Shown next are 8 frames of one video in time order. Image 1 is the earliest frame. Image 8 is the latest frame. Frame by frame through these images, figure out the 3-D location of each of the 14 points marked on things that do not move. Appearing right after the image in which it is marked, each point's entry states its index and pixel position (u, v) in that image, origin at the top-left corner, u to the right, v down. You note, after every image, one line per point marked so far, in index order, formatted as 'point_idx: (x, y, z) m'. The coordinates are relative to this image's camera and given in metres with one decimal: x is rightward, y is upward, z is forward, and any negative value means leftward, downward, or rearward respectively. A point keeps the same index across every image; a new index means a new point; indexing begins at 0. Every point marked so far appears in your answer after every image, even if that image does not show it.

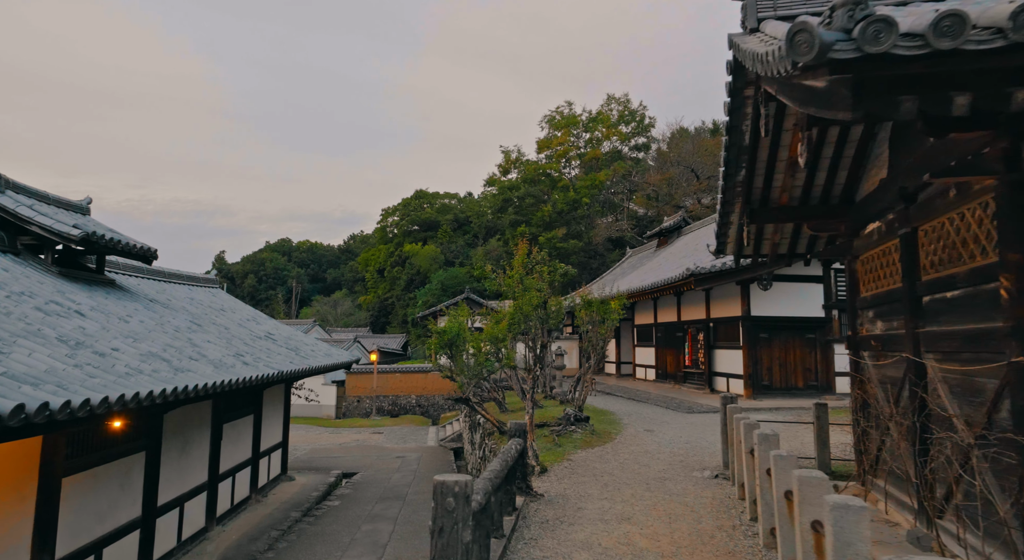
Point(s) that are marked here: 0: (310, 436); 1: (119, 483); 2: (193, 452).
0: (-5.8, -4.4, +17.5) m
1: (-3.7, -1.9, +5.8) m
2: (-3.8, -2.0, +7.3) m
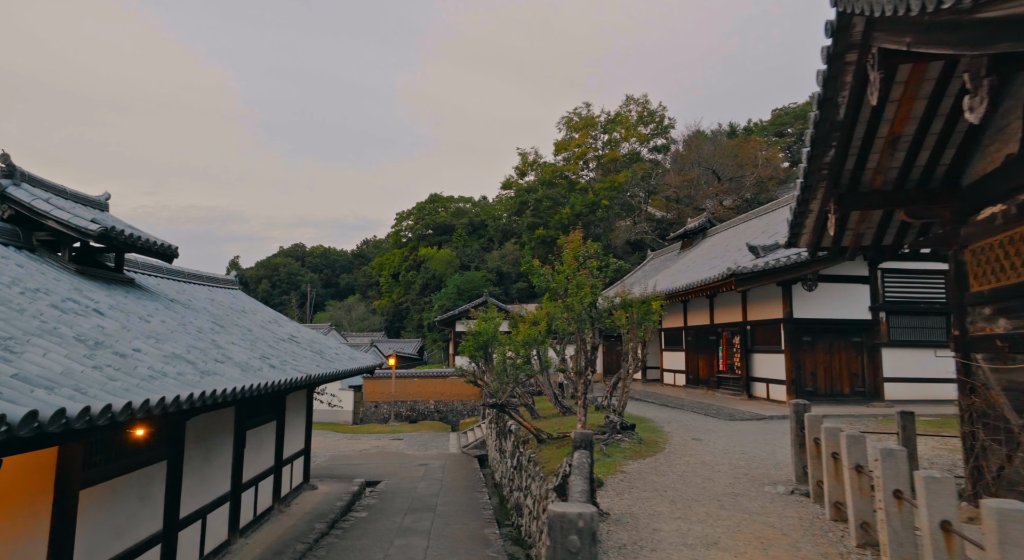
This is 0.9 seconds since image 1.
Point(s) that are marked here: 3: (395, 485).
0: (-5.1, -4.5, +17.1) m
1: (-3.3, -1.9, +5.4) m
2: (-3.3, -2.0, +6.9) m
3: (-2.1, -3.7, +11.2) m
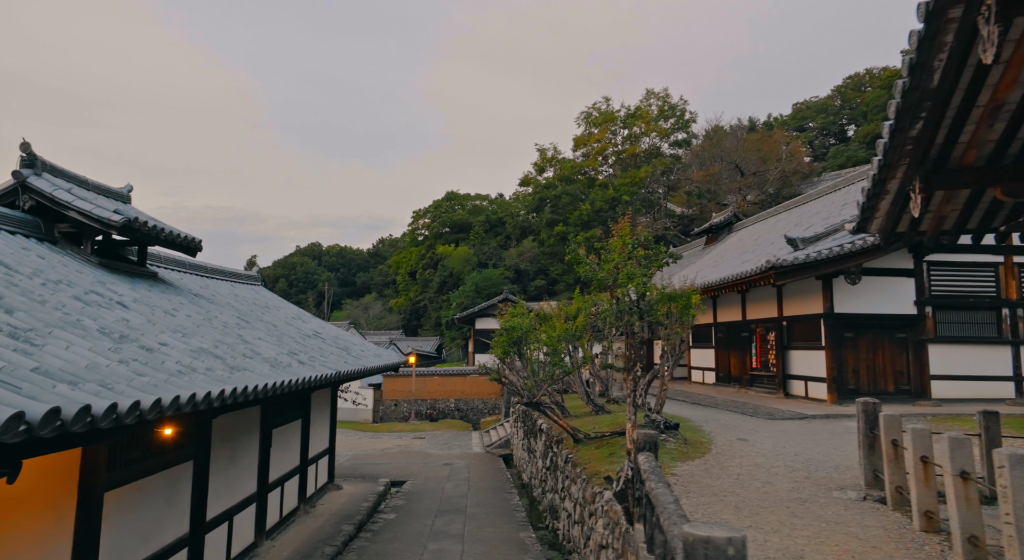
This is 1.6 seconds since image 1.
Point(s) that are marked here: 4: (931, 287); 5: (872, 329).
0: (-4.4, -4.4, +16.9) m
1: (-2.9, -1.8, +5.2) m
2: (-2.9, -1.9, +6.6) m
3: (-1.6, -3.6, +10.9) m
4: (+7.2, -0.1, +10.6) m
5: (+6.2, -0.8, +10.6) m
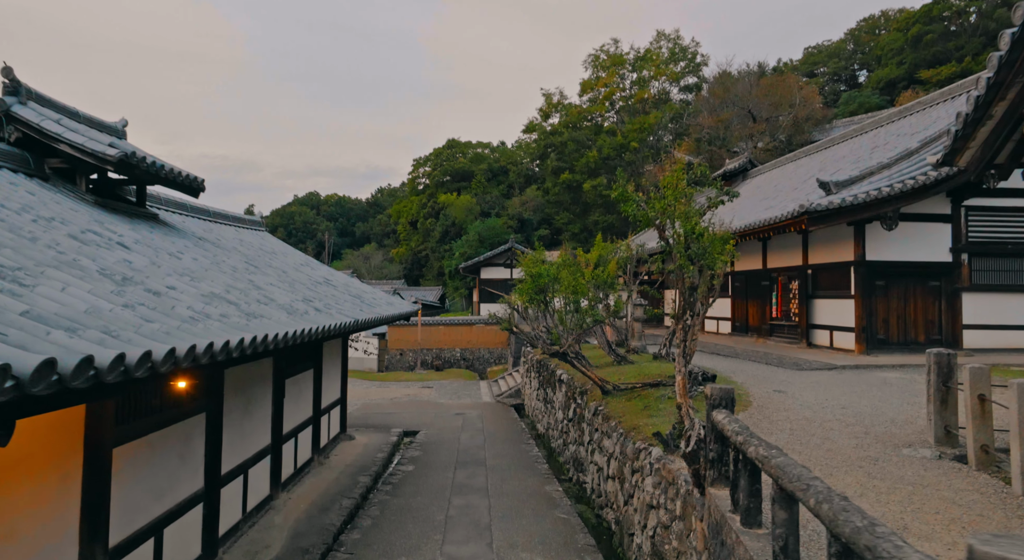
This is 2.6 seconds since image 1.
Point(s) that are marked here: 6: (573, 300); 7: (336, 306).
0: (-4.2, -3.0, +16.7) m
1: (-2.6, -1.3, +4.8) m
2: (-2.6, -1.4, +6.3) m
3: (-1.3, -2.7, +10.7) m
4: (+7.5, +0.8, +10.1) m
5: (+6.5, 0.0, +10.2) m
6: (+0.8, -0.2, +7.9) m
7: (-1.9, -0.3, +6.8) m
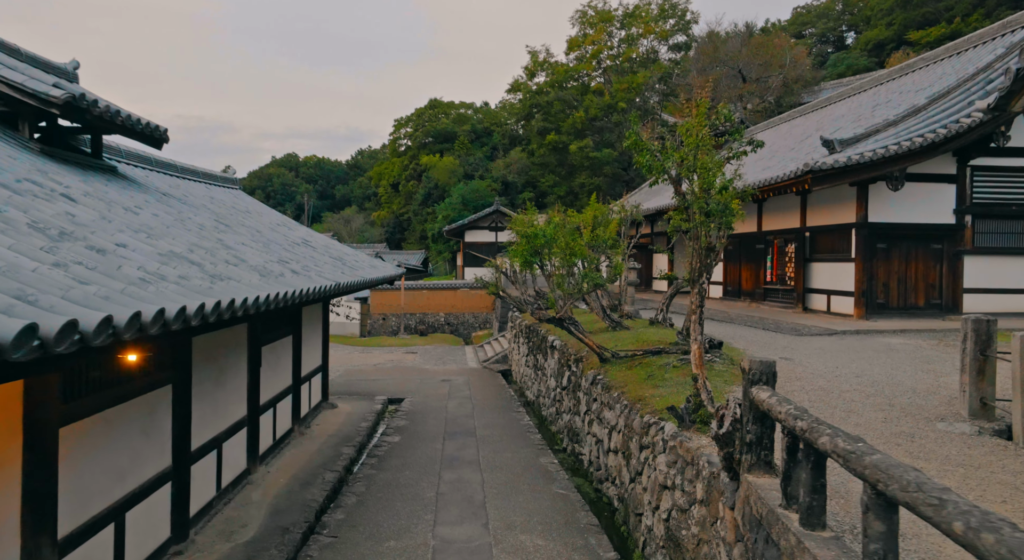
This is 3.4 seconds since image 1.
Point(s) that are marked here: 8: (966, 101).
0: (-4.5, -2.0, +16.3) m
1: (-2.6, -1.0, +4.4) m
2: (-2.7, -1.0, +5.8) m
3: (-1.5, -2.1, +10.3) m
4: (+7.3, +1.3, +9.8) m
5: (+6.3, +0.6, +9.9) m
6: (+0.7, +0.2, +7.4) m
7: (-2.0, +0.1, +6.3) m
8: (+6.9, +2.7, +9.3) m
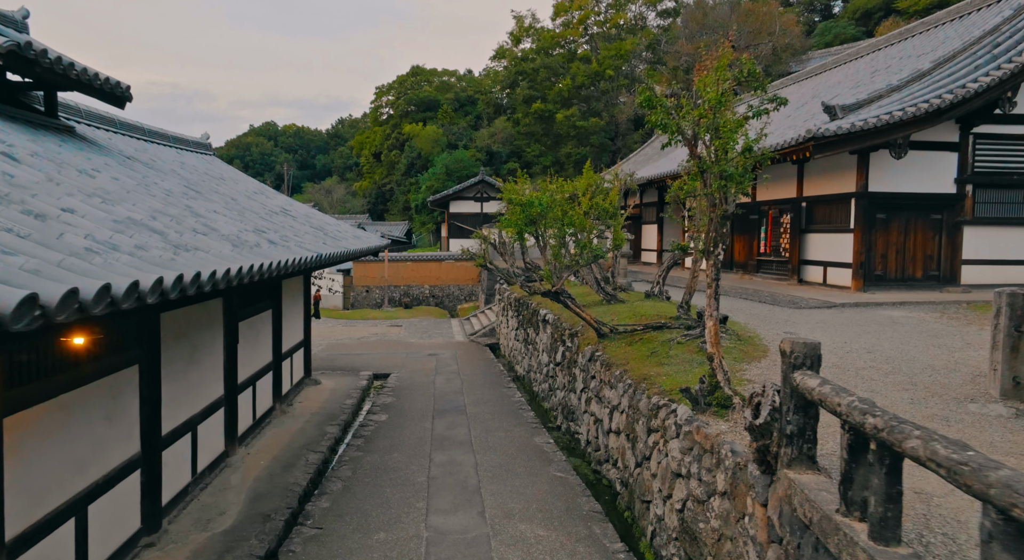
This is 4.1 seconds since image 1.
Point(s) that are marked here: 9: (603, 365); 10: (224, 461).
0: (-4.9, -1.3, +15.9) m
1: (-2.6, -0.9, +4.0) m
2: (-2.7, -0.7, +5.4) m
3: (-1.7, -1.6, +10.0) m
4: (+7.2, +1.8, +9.5) m
5: (+6.2, +1.1, +9.7) m
6: (+0.6, +0.5, +7.0) m
7: (-2.1, +0.4, +5.8) m
8: (+6.7, +3.1, +9.0) m
9: (+0.8, -0.8, +5.7) m
10: (-2.7, -1.7, +5.9) m
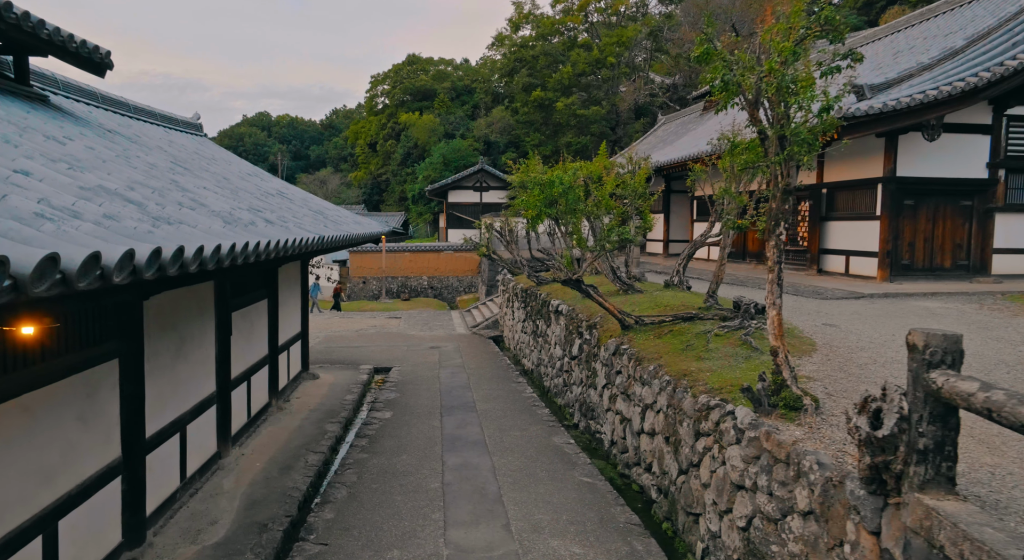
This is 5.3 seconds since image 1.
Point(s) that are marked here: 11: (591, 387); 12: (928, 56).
0: (-4.8, -1.0, +15.3) m
1: (-2.4, -0.8, +3.4) m
2: (-2.5, -0.6, +4.9) m
3: (-1.5, -1.4, +9.5) m
4: (+7.3, +1.9, +9.1) m
5: (+6.3, +1.2, +9.2) m
6: (+0.8, +0.7, +6.5) m
7: (-1.9, +0.5, +5.3) m
8: (+6.9, +3.3, +8.5) m
9: (+1.0, -0.7, +5.2) m
10: (-2.6, -1.6, +5.4) m
11: (+0.8, -1.1, +6.4) m
12: (+6.4, +3.5, +9.5) m
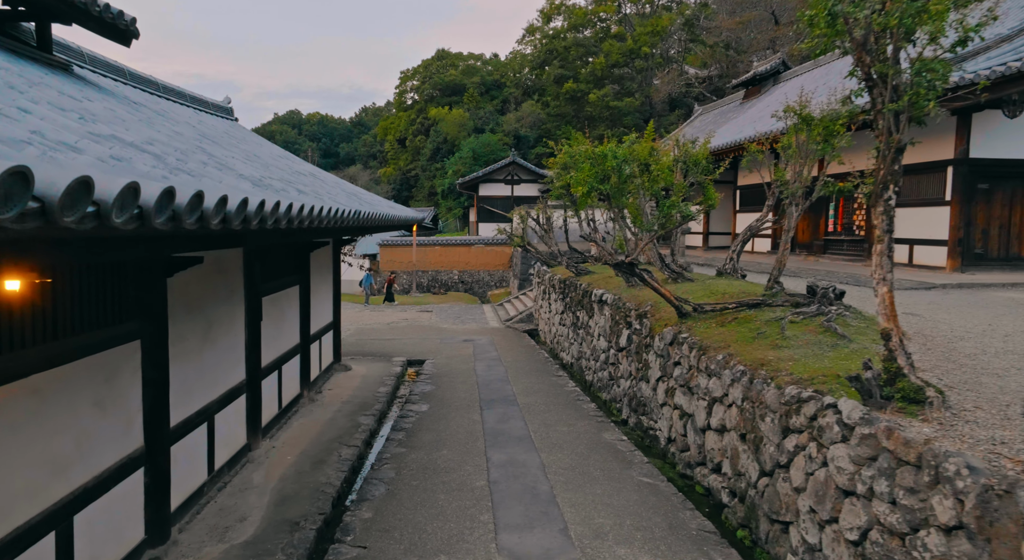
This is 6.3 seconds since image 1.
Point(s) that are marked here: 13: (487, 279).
0: (-3.9, -0.8, +15.1) m
1: (-2.1, -0.6, +3.1) m
2: (-2.2, -0.4, +4.6) m
3: (-1.0, -1.3, +9.1) m
4: (+7.9, +2.1, +8.3) m
5: (+6.9, +1.4, +8.5) m
6: (+1.2, +0.8, +6.1) m
7: (-1.5, +0.7, +5.0) m
8: (+7.4, +3.4, +7.8) m
9: (+1.4, -0.5, +4.8) m
10: (-2.2, -1.4, +5.1) m
11: (+1.3, -1.0, +5.9) m
12: (+7.0, +3.6, +8.8) m
13: (-0.8, 0.0, +19.7) m
